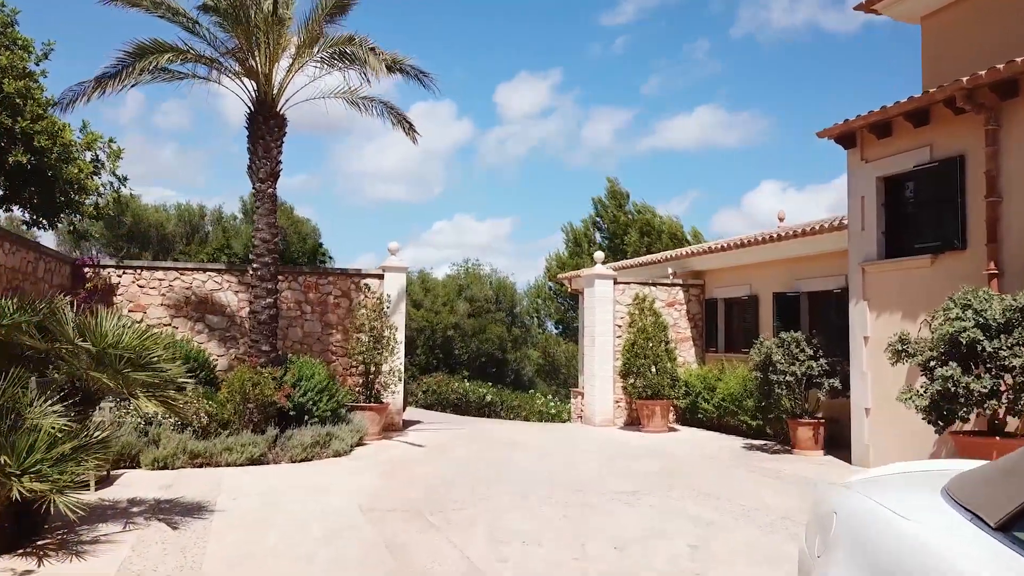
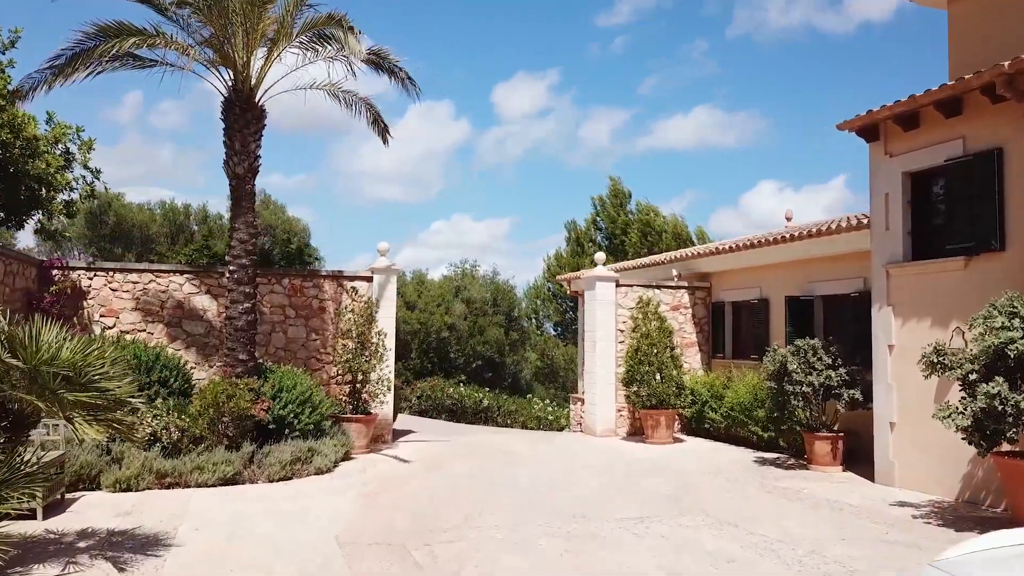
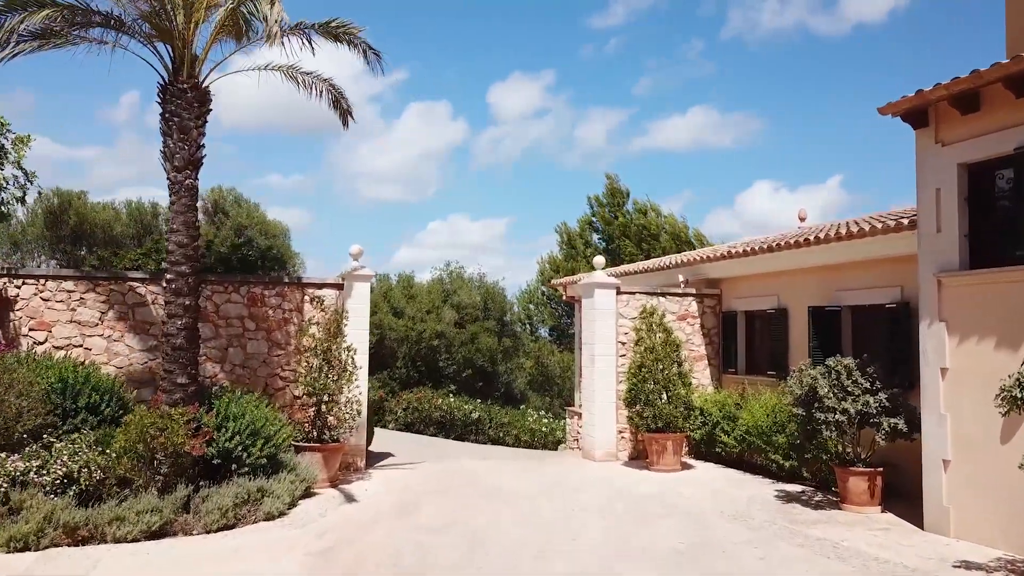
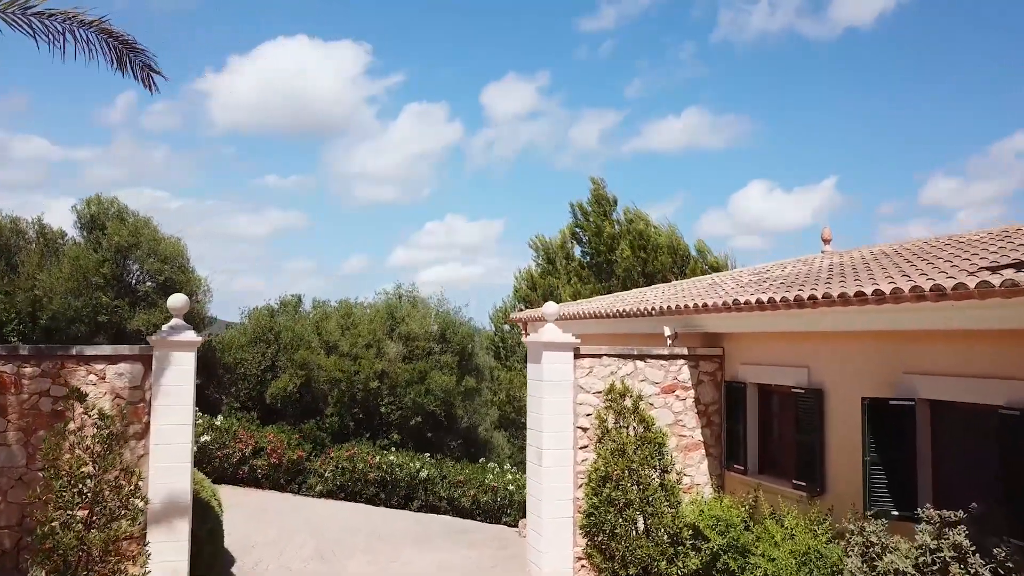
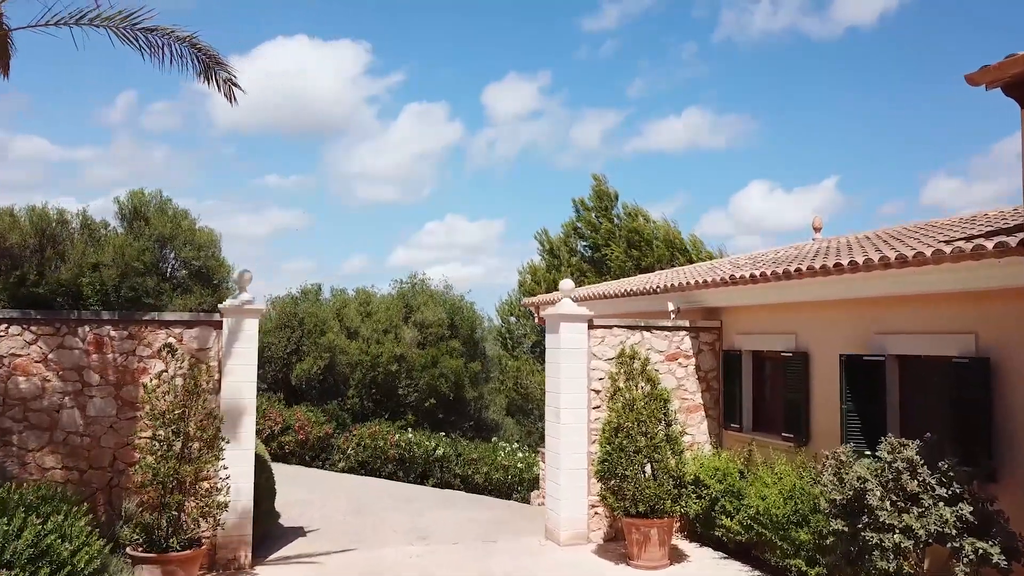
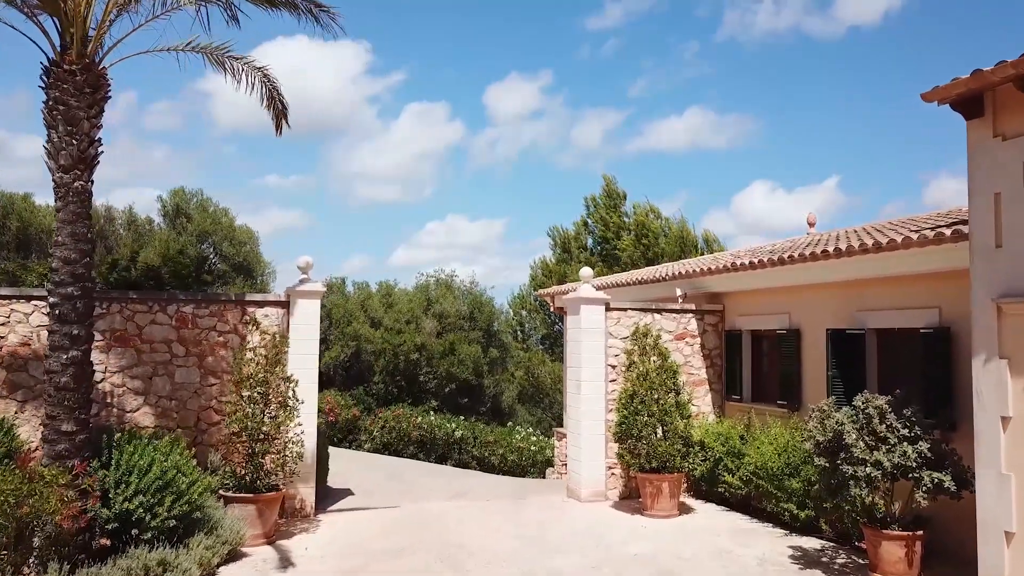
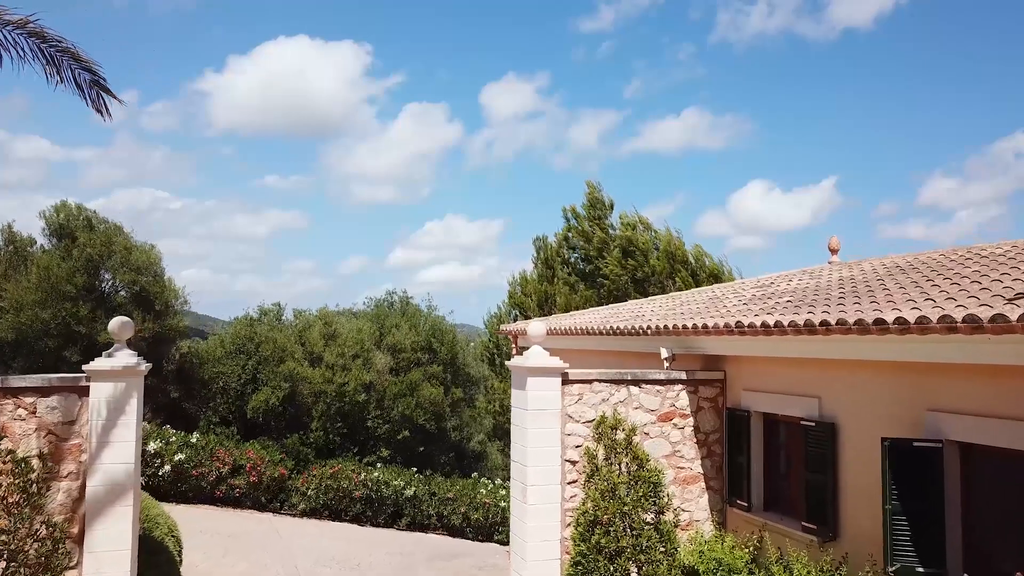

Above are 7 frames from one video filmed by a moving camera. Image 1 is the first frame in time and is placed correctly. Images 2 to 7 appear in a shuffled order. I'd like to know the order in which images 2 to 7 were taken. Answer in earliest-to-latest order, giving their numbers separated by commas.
2, 3, 6, 5, 4, 7
